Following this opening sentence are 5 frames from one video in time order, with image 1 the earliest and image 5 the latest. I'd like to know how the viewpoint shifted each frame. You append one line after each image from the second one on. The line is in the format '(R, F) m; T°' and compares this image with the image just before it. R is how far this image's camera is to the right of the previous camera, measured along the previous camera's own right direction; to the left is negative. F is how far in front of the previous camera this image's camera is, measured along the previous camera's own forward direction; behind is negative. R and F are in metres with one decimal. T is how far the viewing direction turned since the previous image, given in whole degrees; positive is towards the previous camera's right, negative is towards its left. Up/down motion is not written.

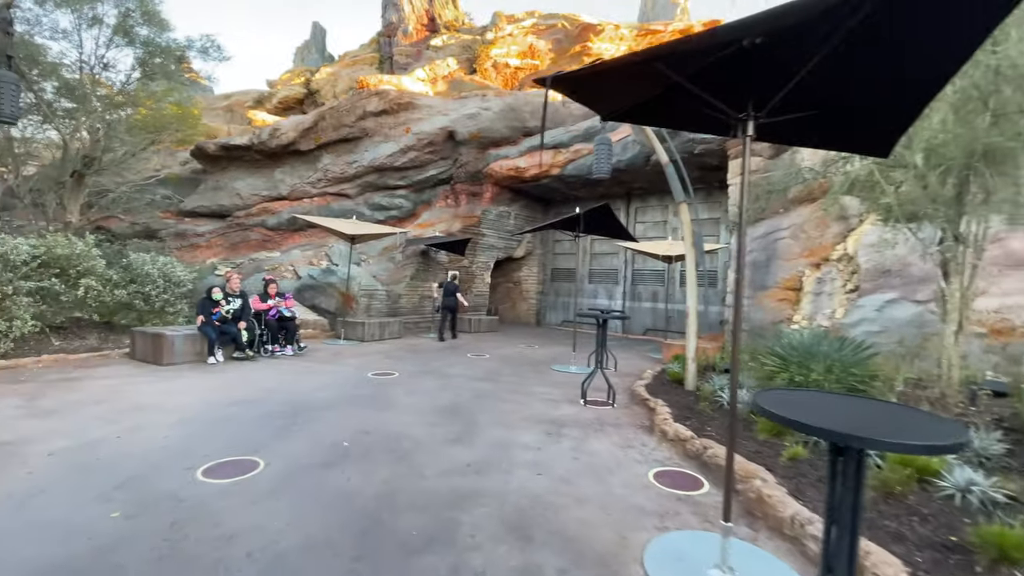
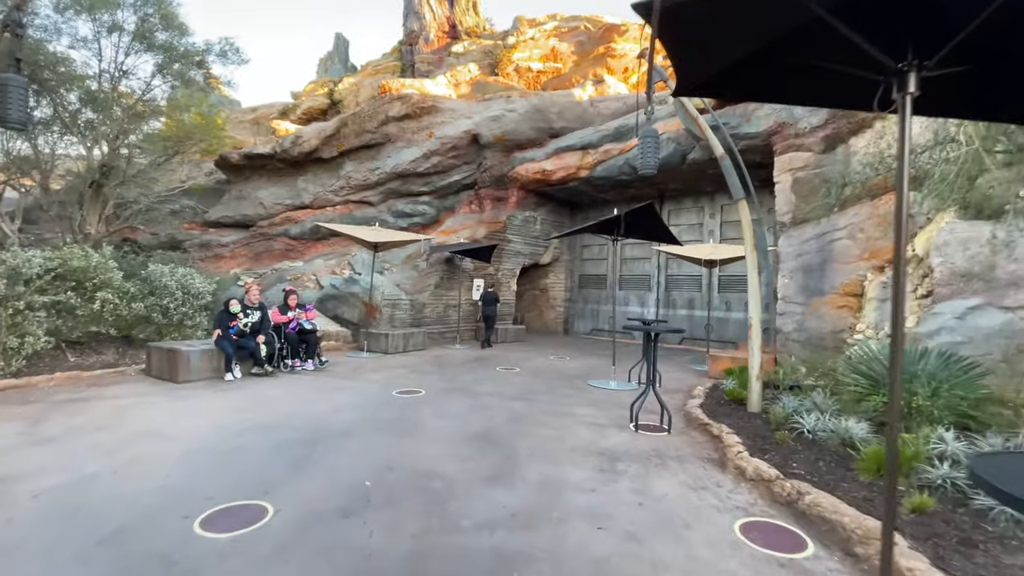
(-0.2, +0.5) m; -3°
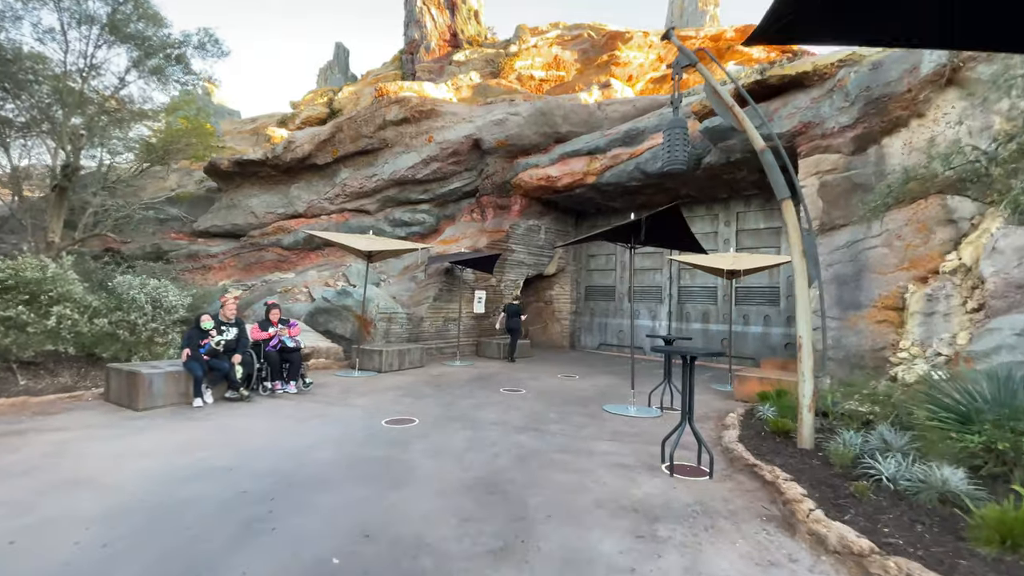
(-0.1, +0.7) m; 0°
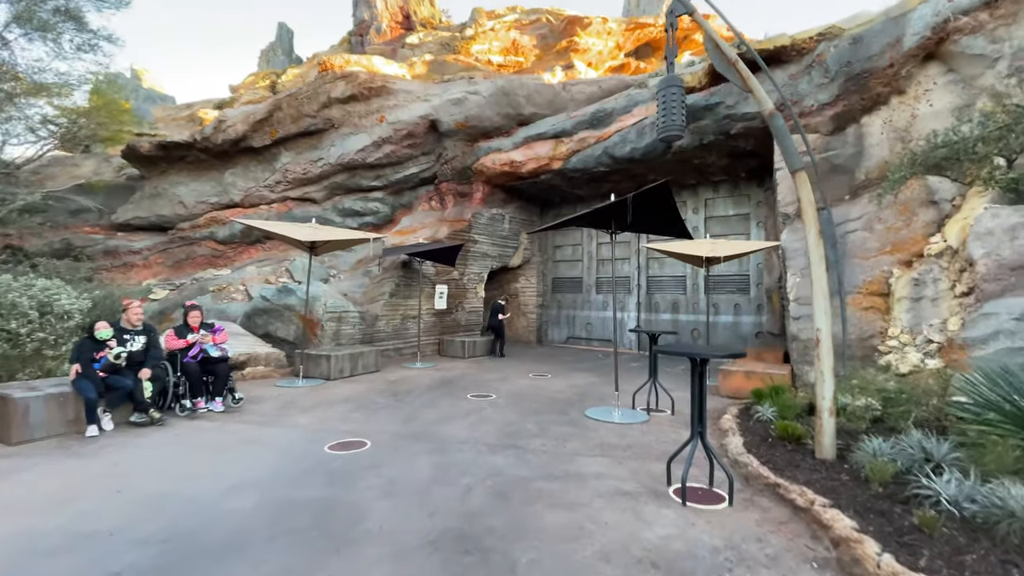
(-0.1, +0.8) m; +5°
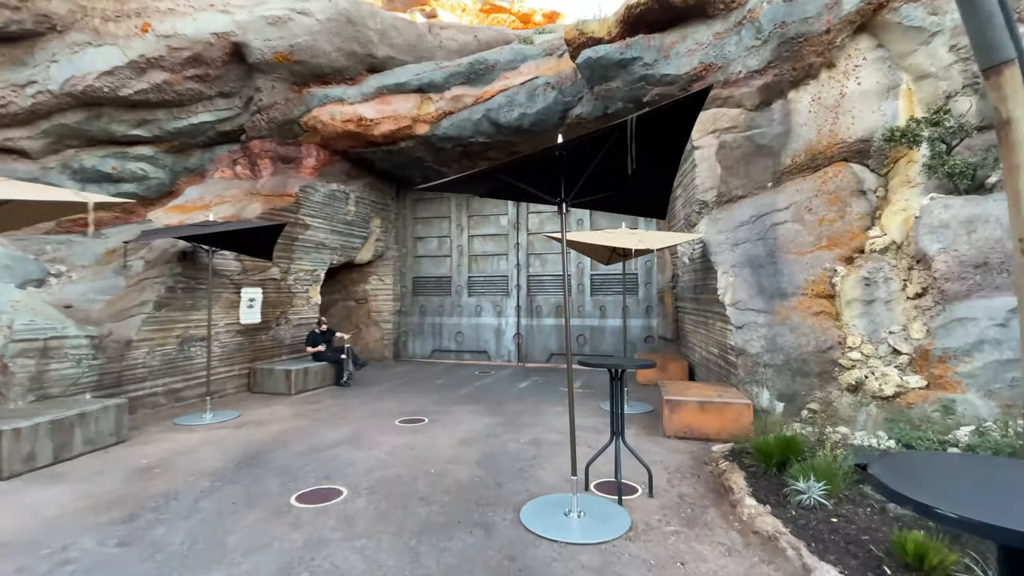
(-0.2, +2.6) m; +19°
